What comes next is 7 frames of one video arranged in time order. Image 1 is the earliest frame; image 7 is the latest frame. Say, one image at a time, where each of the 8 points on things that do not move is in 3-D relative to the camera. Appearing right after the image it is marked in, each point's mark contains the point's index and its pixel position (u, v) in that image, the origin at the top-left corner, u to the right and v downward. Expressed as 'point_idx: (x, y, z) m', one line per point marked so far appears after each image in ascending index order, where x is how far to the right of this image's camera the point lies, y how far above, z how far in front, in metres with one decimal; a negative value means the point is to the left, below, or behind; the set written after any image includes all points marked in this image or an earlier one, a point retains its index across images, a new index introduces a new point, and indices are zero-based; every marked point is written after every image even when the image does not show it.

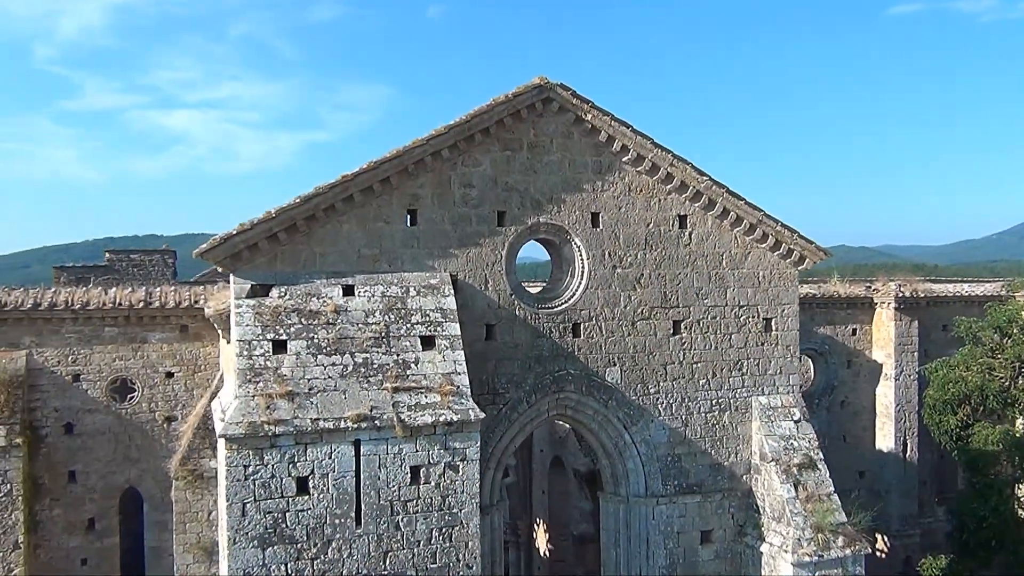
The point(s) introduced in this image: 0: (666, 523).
0: (+1.9, -2.9, +11.0) m
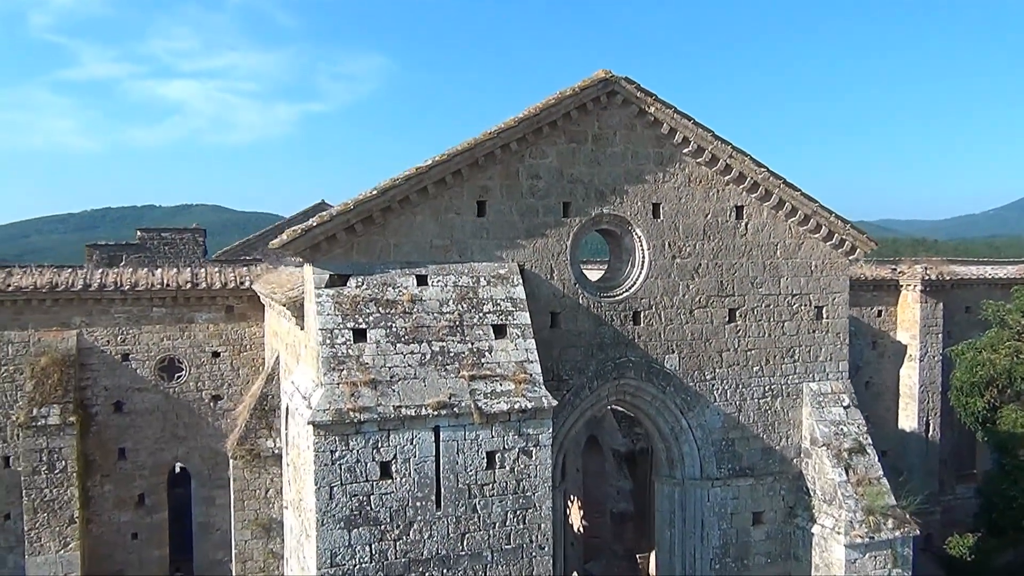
0: (+2.6, -2.7, +11.4) m
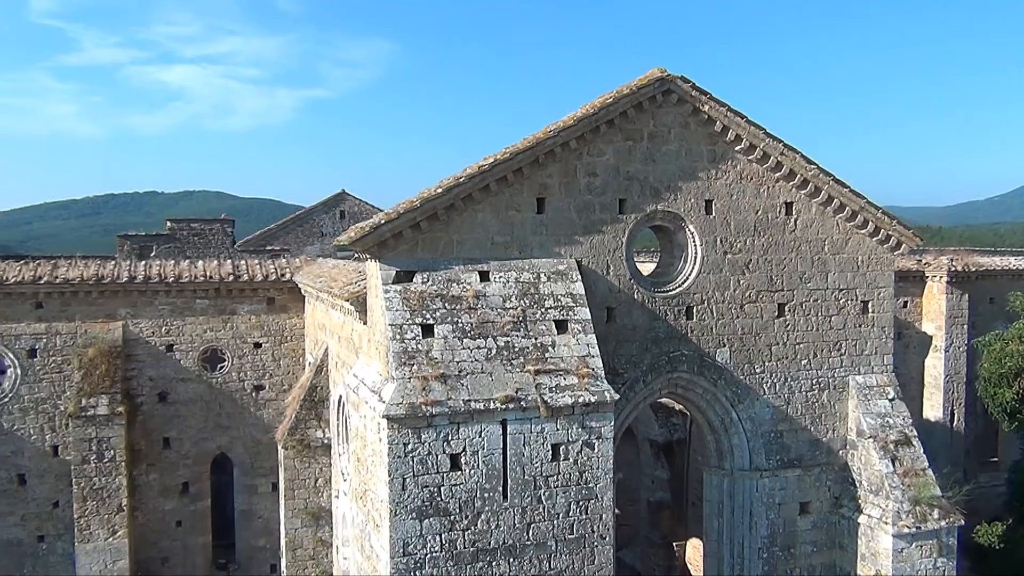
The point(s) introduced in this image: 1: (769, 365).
0: (+3.3, -2.7, +11.6) m
1: (+3.3, -1.0, +11.6) m
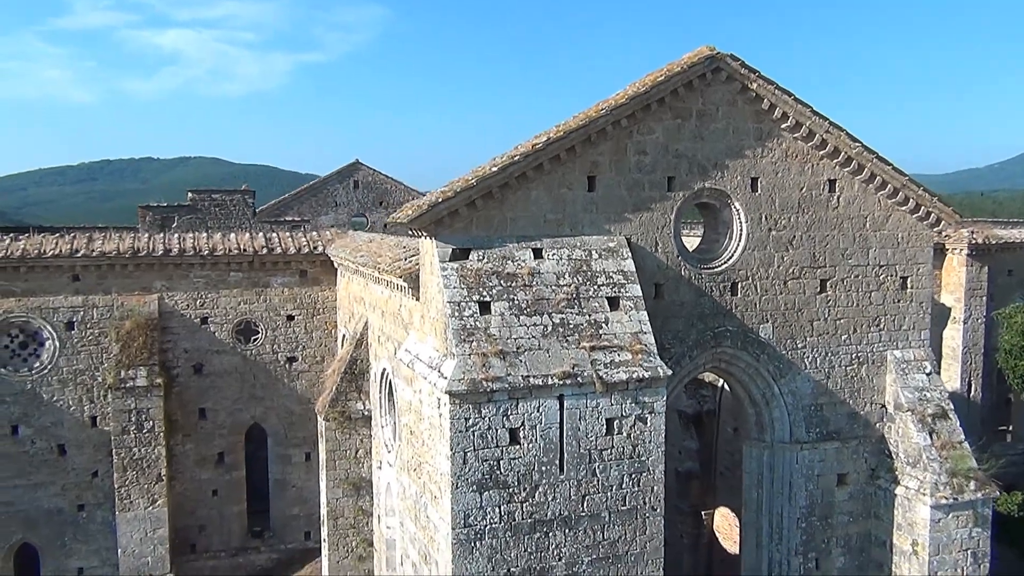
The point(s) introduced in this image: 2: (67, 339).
0: (+3.9, -2.4, +11.9) m
1: (+3.9, -0.7, +11.8) m
2: (-7.8, -0.9, +15.8) m
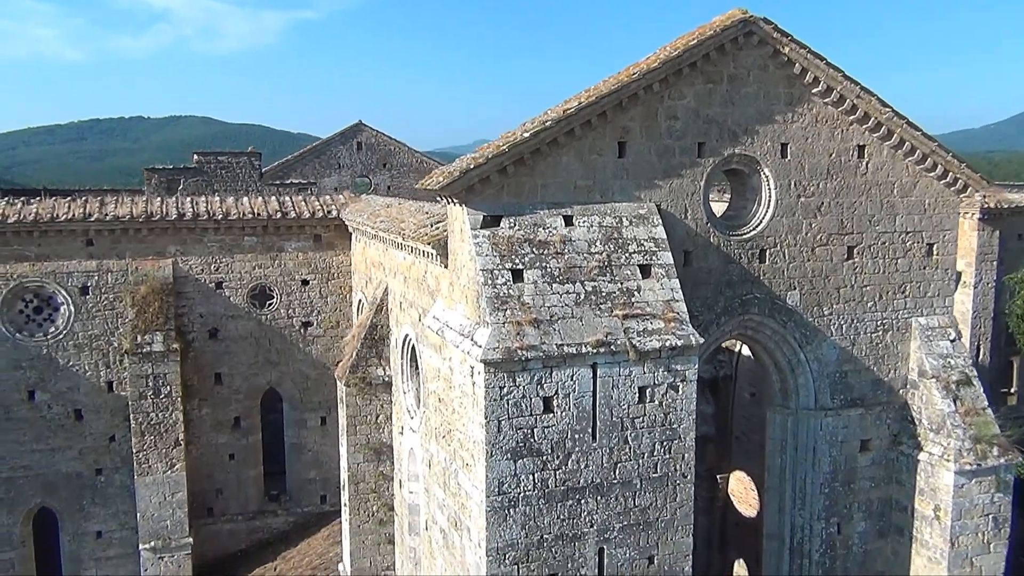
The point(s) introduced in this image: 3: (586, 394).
0: (+4.2, -1.9, +11.9) m
1: (+4.2, -0.2, +11.8) m
2: (-7.5, -0.3, +15.7) m
3: (+0.8, -1.1, +9.5) m
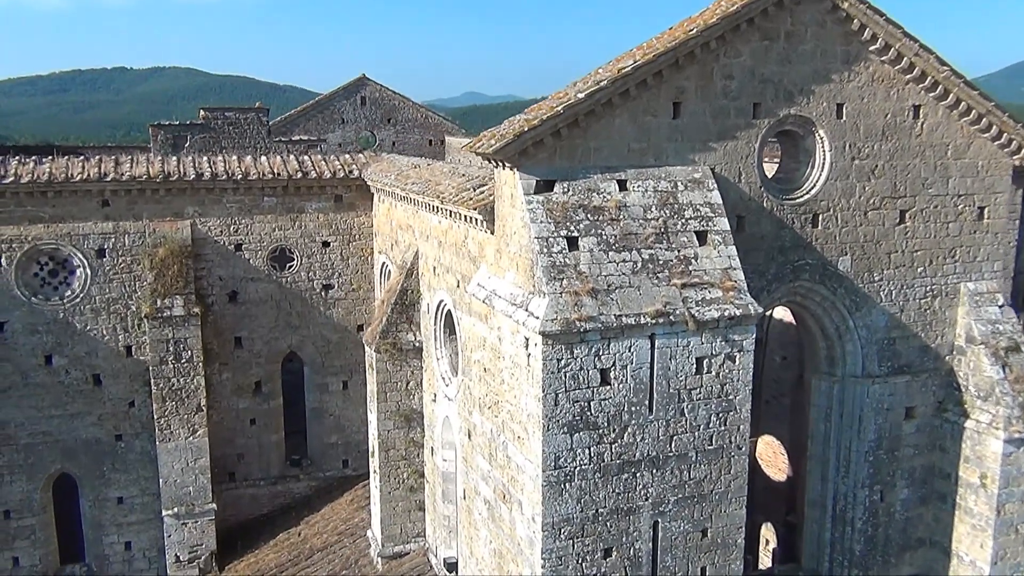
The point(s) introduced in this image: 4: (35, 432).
0: (+4.7, -1.5, +11.7) m
1: (+4.8, +0.2, +11.5) m
2: (-7.0, +0.4, +15.3) m
3: (+1.3, -0.8, +9.2) m
4: (-8.0, -2.4, +15.3) m
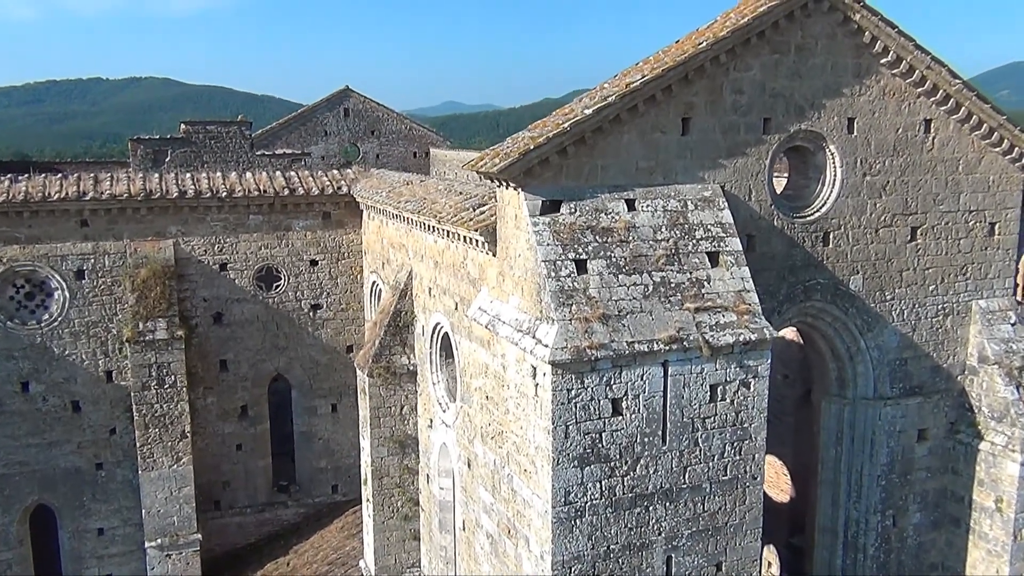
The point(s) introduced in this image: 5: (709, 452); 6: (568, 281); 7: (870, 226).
0: (+4.8, -1.7, +11.4) m
1: (+4.8, 0.0, +11.2) m
2: (-7.1, 0.0, +14.7) m
3: (+1.4, -1.0, +8.8) m
4: (-8.1, -2.8, +14.7) m
5: (+2.0, -1.7, +9.1) m
6: (+0.5, +0.1, +8.7) m
7: (+4.3, +0.7, +10.8) m
